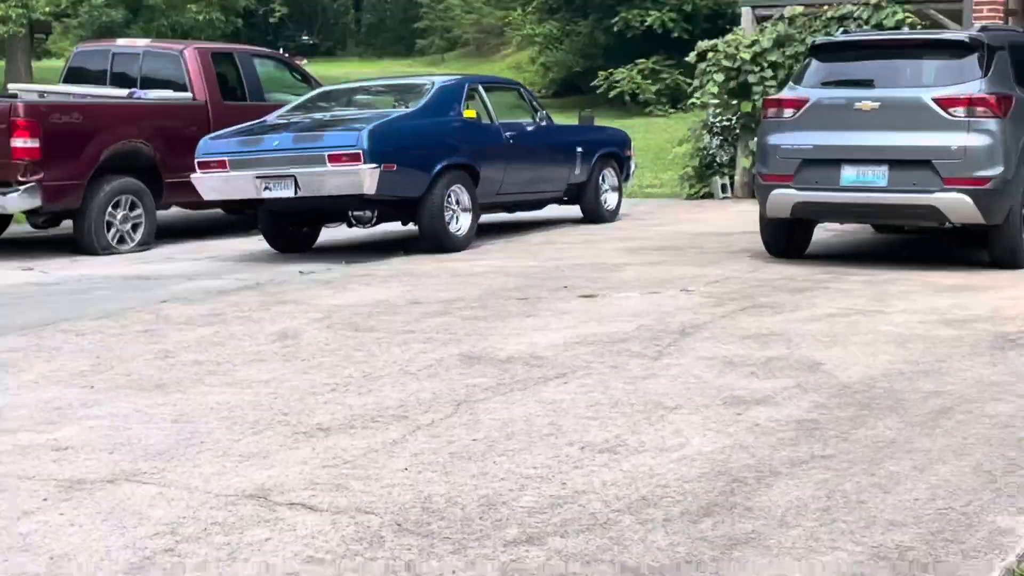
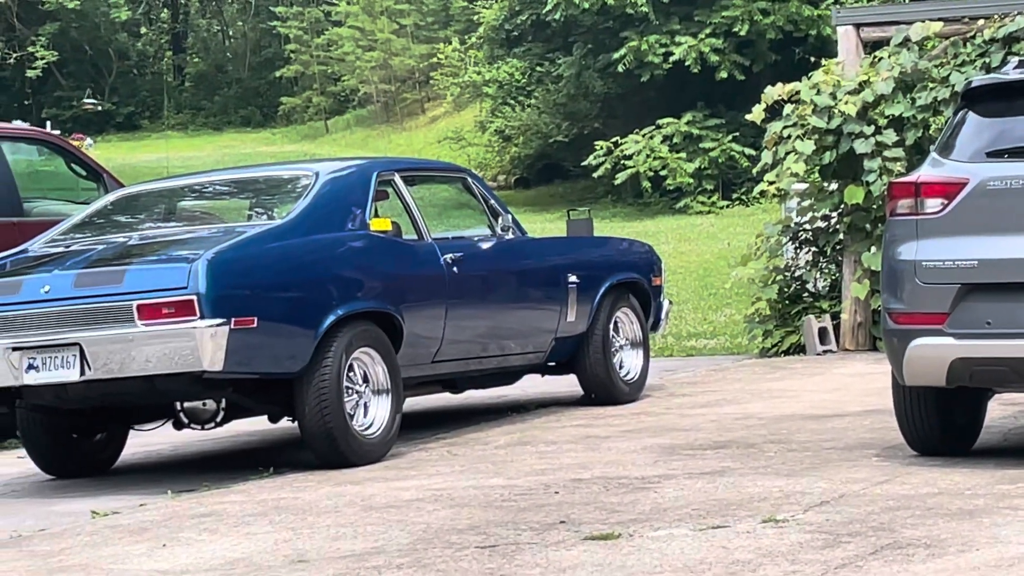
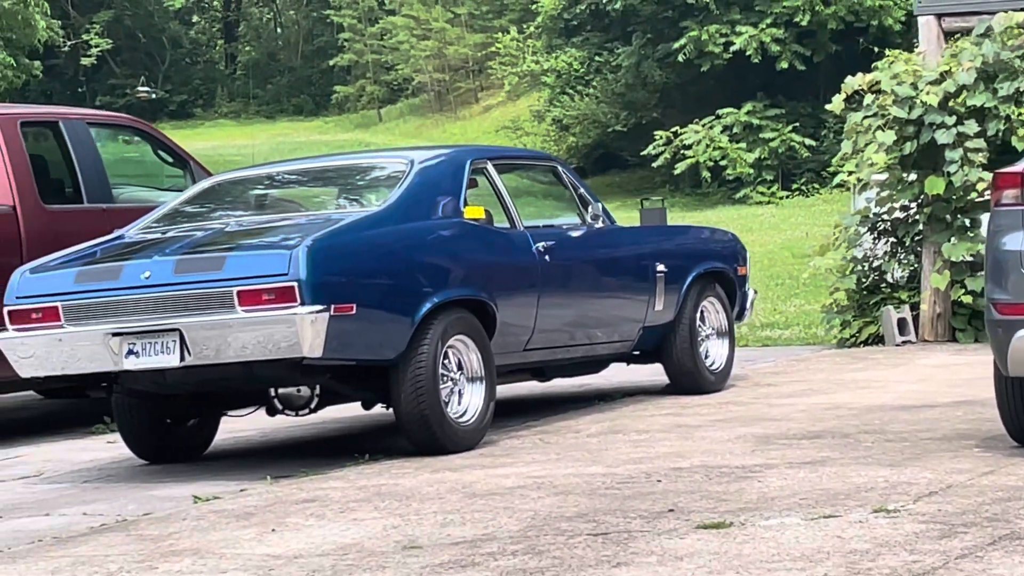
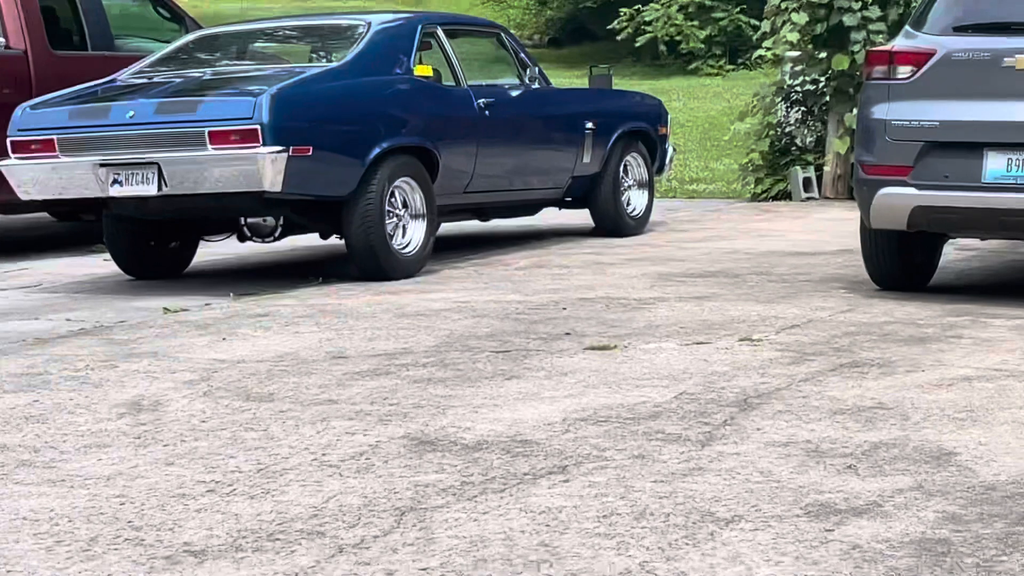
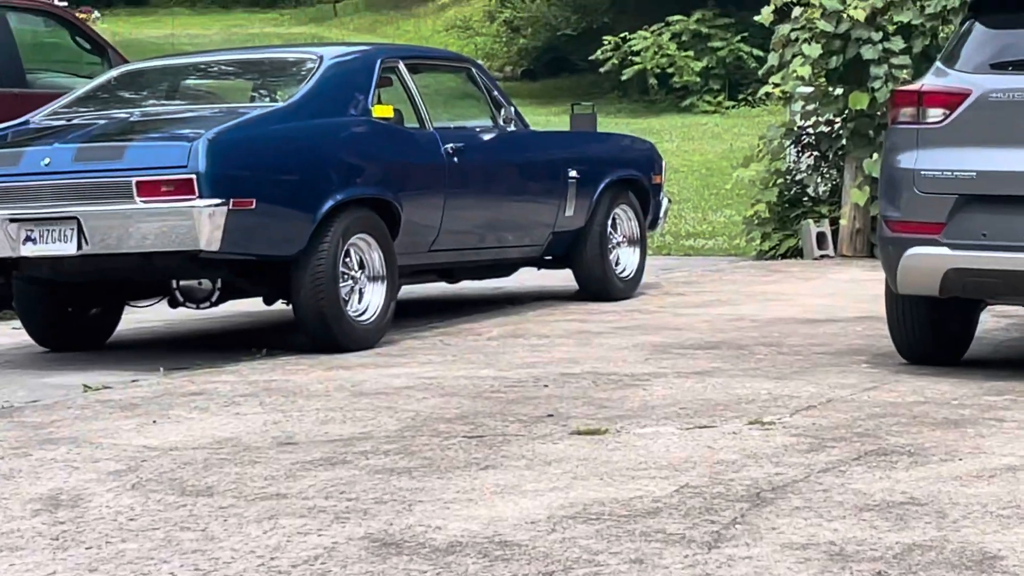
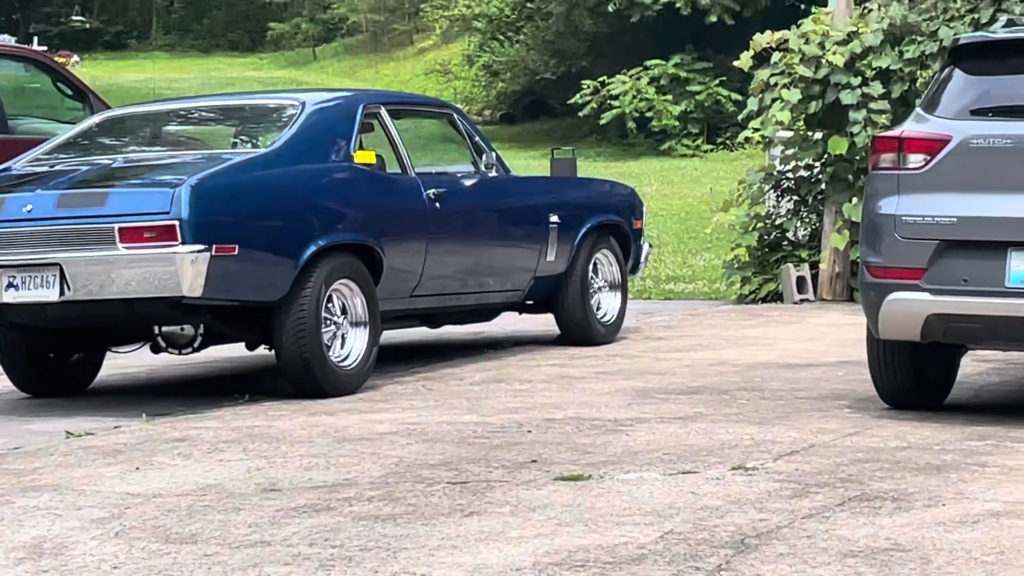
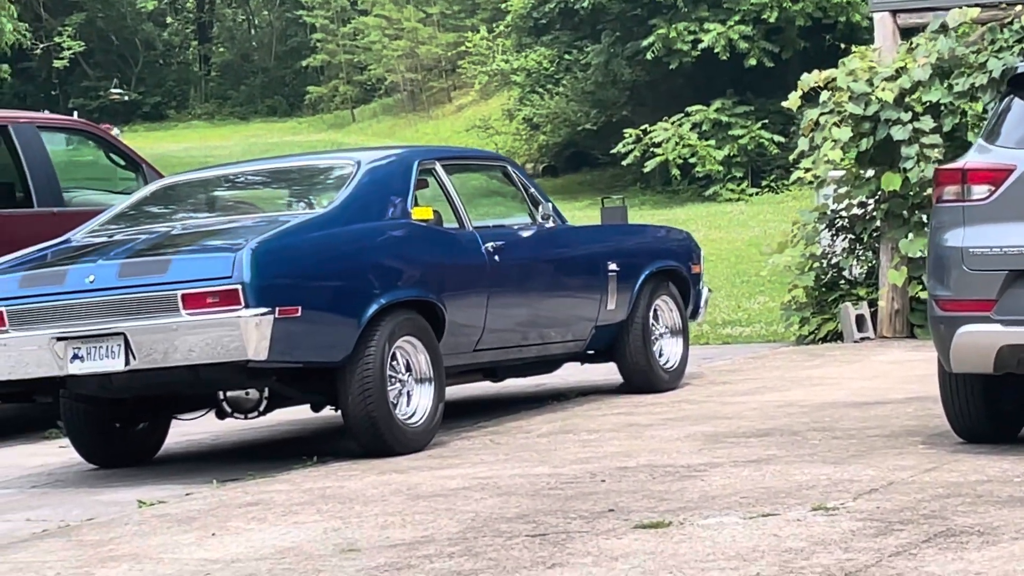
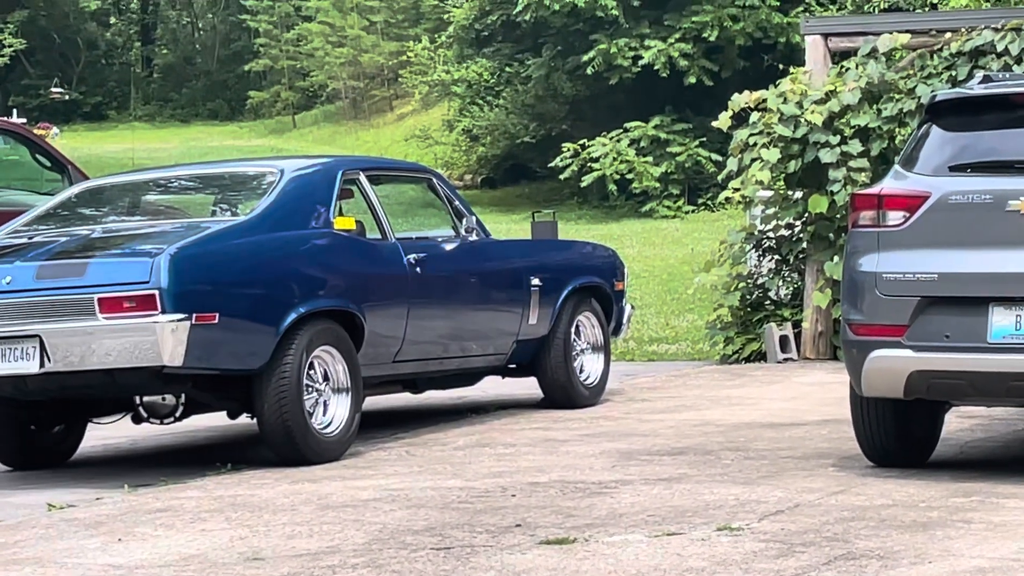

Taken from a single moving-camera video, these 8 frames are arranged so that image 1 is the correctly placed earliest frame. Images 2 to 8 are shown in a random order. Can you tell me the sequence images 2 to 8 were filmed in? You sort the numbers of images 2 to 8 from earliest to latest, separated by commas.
4, 5, 6, 8, 2, 7, 3
